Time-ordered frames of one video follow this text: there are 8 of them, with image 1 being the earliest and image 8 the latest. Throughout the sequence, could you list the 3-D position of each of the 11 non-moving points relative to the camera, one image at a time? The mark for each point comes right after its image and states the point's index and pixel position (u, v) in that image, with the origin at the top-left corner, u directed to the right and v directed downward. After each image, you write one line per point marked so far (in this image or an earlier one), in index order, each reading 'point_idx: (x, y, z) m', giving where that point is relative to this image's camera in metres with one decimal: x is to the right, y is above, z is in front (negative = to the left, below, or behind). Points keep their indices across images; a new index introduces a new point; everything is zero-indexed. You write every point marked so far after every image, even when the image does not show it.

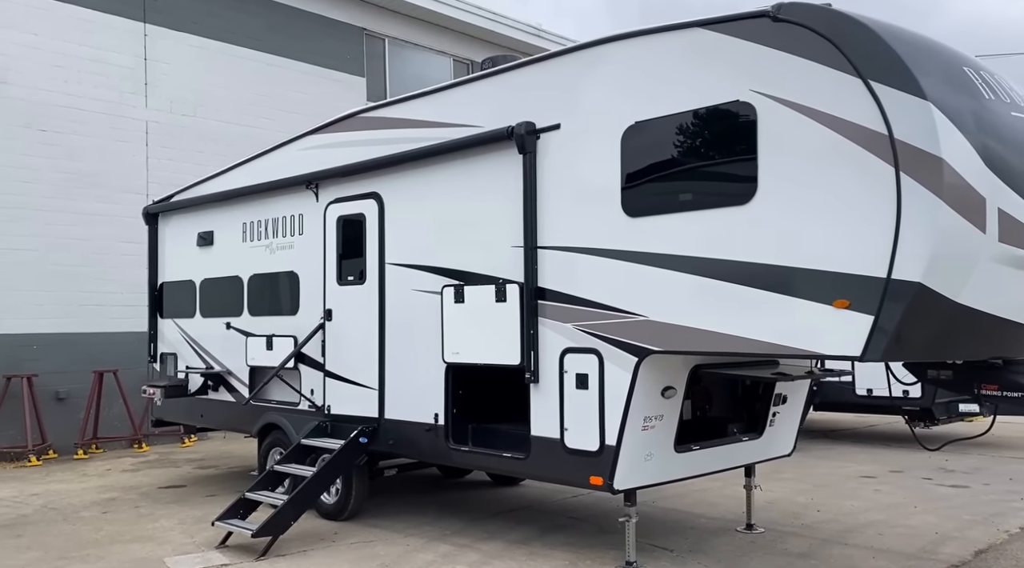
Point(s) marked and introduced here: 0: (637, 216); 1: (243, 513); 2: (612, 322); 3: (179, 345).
0: (+0.7, +0.4, +4.8) m
1: (-2.0, -1.7, +6.2) m
2: (+0.6, -0.2, +4.9) m
3: (-3.3, -0.6, +8.6) m
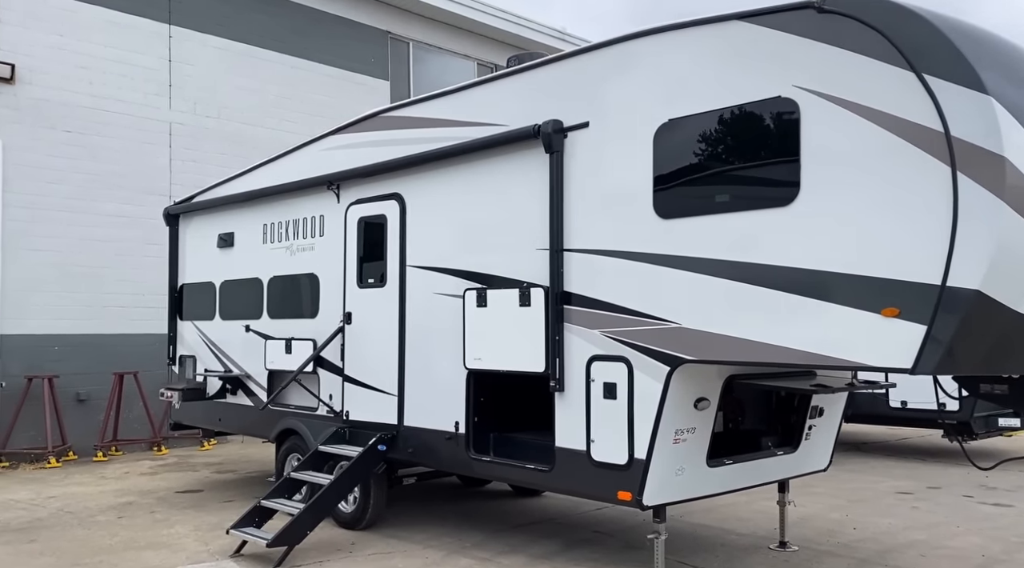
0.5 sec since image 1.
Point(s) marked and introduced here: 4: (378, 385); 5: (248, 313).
0: (+0.9, +0.4, +4.6) m
1: (-1.8, -1.7, +6.1) m
2: (+0.7, -0.2, +4.7) m
3: (-3.1, -0.6, +8.4) m
4: (-1.0, -0.8, +6.3) m
5: (-2.4, -0.3, +7.8) m
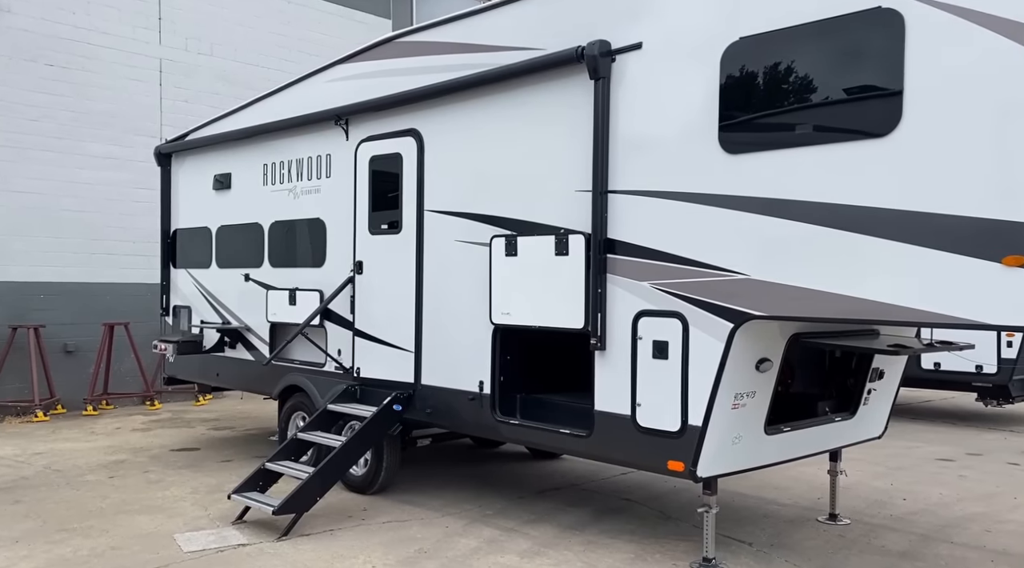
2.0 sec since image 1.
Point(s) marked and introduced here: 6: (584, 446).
0: (+1.1, +0.6, +4.0) m
1: (-1.6, -1.3, +5.6) m
2: (+0.9, 0.0, +4.1) m
3: (-2.9, -0.1, +7.9) m
4: (-0.8, -0.4, +5.8) m
5: (-2.2, +0.2, +7.2) m
6: (+0.4, -0.9, +4.7) m
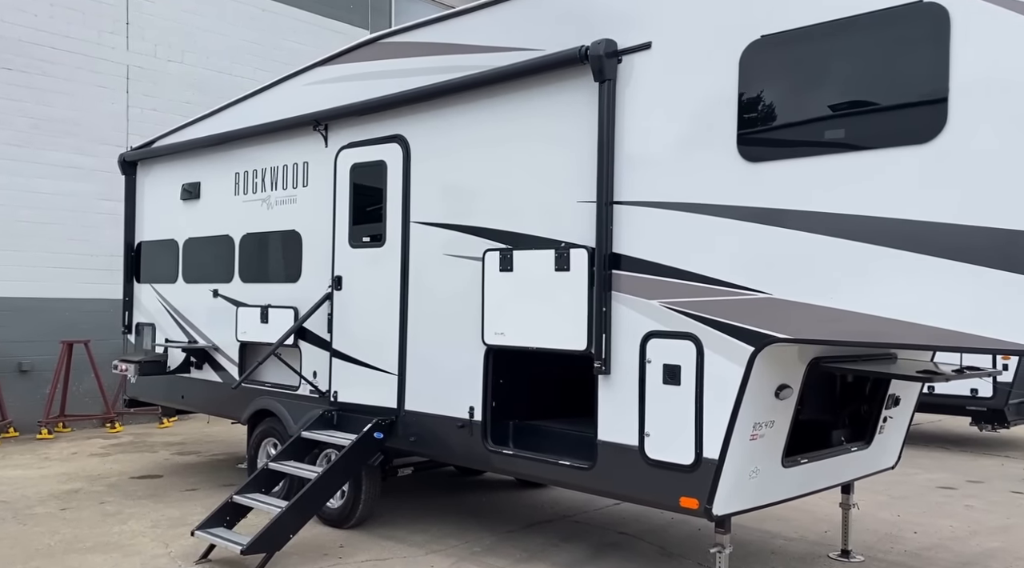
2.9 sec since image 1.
0: (+1.1, +0.5, +3.7) m
1: (-1.7, -1.4, +5.1) m
2: (+0.9, -0.1, +3.8) m
3: (-3.1, -0.3, +7.4) m
4: (-0.9, -0.5, +5.4) m
5: (-2.3, +0.1, +6.7) m
6: (+0.4, -1.0, +4.3) m
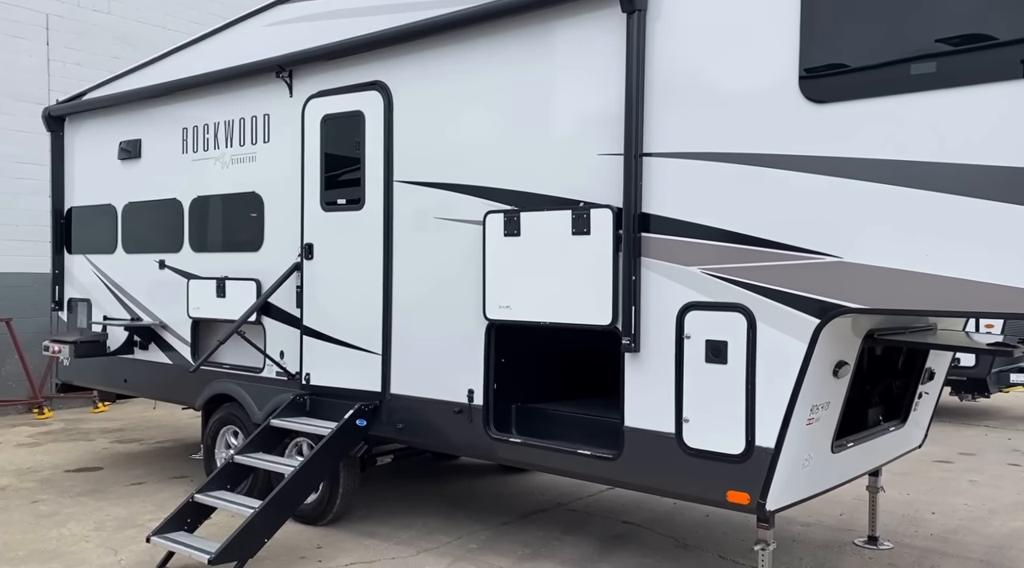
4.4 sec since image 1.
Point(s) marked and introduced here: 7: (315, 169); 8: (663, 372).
0: (+1.2, +0.7, +3.2) m
1: (-1.7, -1.2, +4.5) m
2: (+1.0, +0.1, +3.3) m
3: (-3.2, 0.0, +6.6) m
4: (-0.9, -0.3, +4.8) m
5: (-2.4, +0.3, +6.0) m
6: (+0.4, -0.8, +3.8) m
7: (-1.1, +0.7, +5.0) m
8: (+0.6, -0.4, +3.6) m
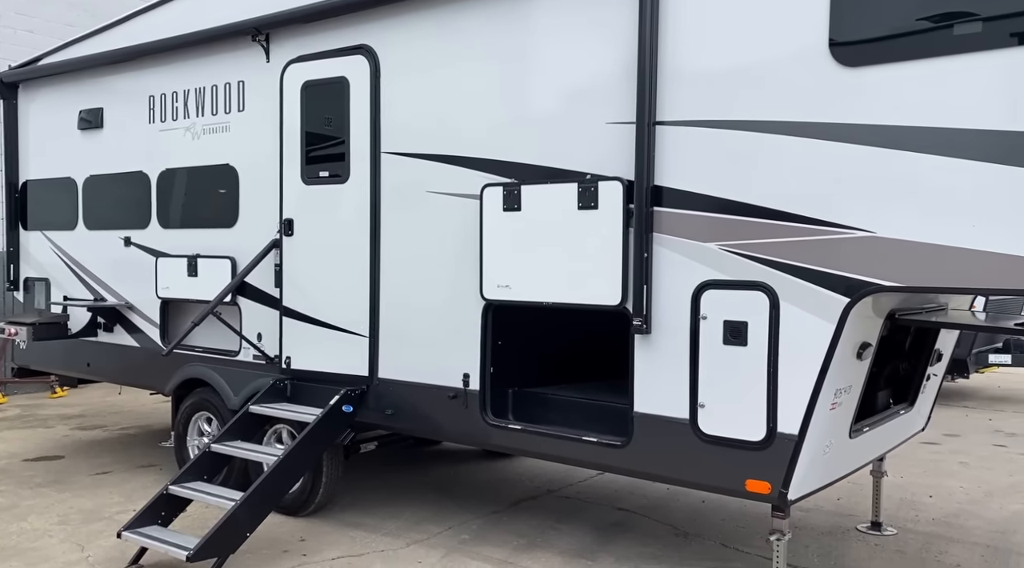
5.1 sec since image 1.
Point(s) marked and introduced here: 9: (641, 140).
0: (+1.2, +0.8, +3.0) m
1: (-1.7, -1.1, +4.2) m
2: (+1.0, +0.2, +3.1) m
3: (-3.3, +0.1, +6.2) m
4: (-0.9, -0.2, +4.5) m
5: (-2.5, +0.4, +5.6) m
6: (+0.4, -0.7, +3.6) m
7: (-1.2, +0.8, +4.7) m
8: (+0.7, -0.3, +3.4) m
9: (+0.5, +0.6, +3.4) m
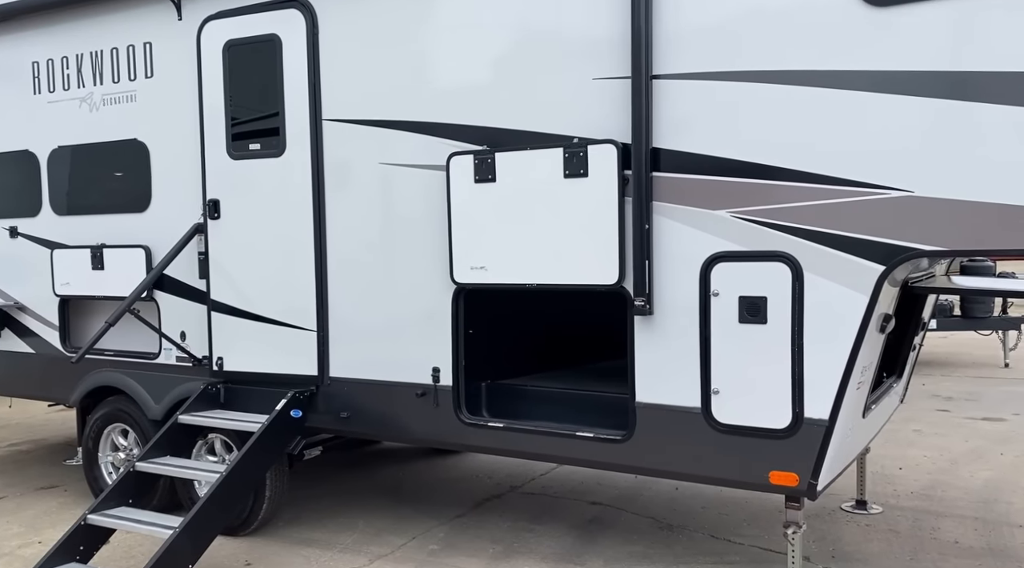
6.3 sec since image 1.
0: (+1.2, +0.9, +2.7) m
1: (-1.8, -1.1, +3.6) m
2: (+1.0, +0.3, +2.8) m
3: (-3.7, +0.1, +5.4) m
4: (-1.1, -0.1, +4.0) m
5: (-2.8, +0.4, +4.9) m
6: (+0.4, -0.6, +3.2) m
7: (-1.4, +0.8, +4.1) m
8: (+0.6, -0.2, +3.0) m
9: (+0.4, +0.7, +3.0) m
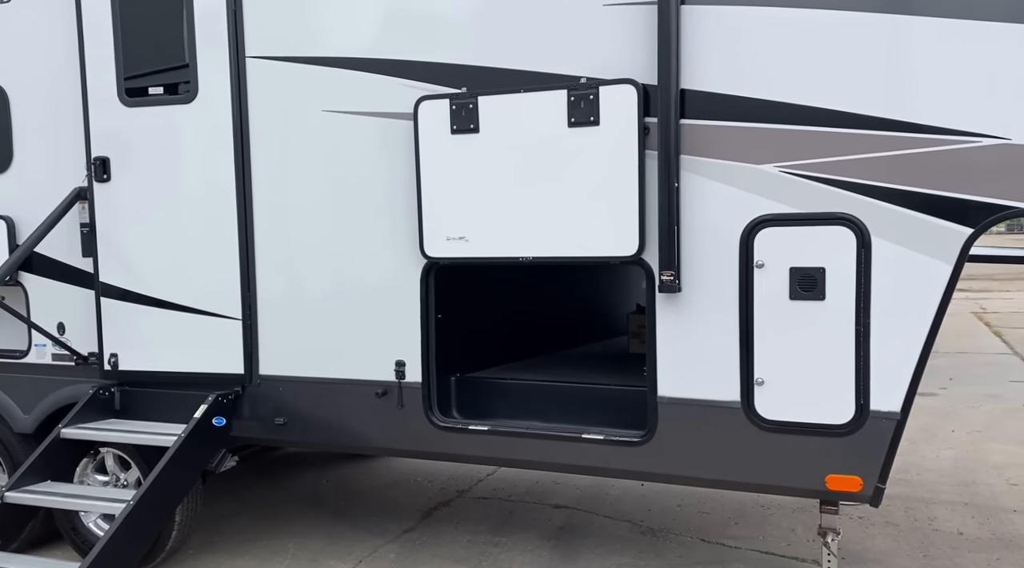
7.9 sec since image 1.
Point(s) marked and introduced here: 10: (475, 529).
0: (+1.2, +0.9, +2.3) m
1: (-1.8, -1.0, +2.7) m
2: (+1.1, +0.3, +2.4) m
3: (-4.0, +0.2, +4.2) m
4: (-1.2, -0.1, +3.2) m
5: (-3.1, +0.5, +3.8) m
6: (+0.4, -0.6, +2.7) m
7: (-1.5, +0.9, +3.2) m
8: (+0.6, -0.1, +2.5) m
9: (+0.4, +0.8, +2.5) m
10: (-0.2, -1.1, +3.8) m
